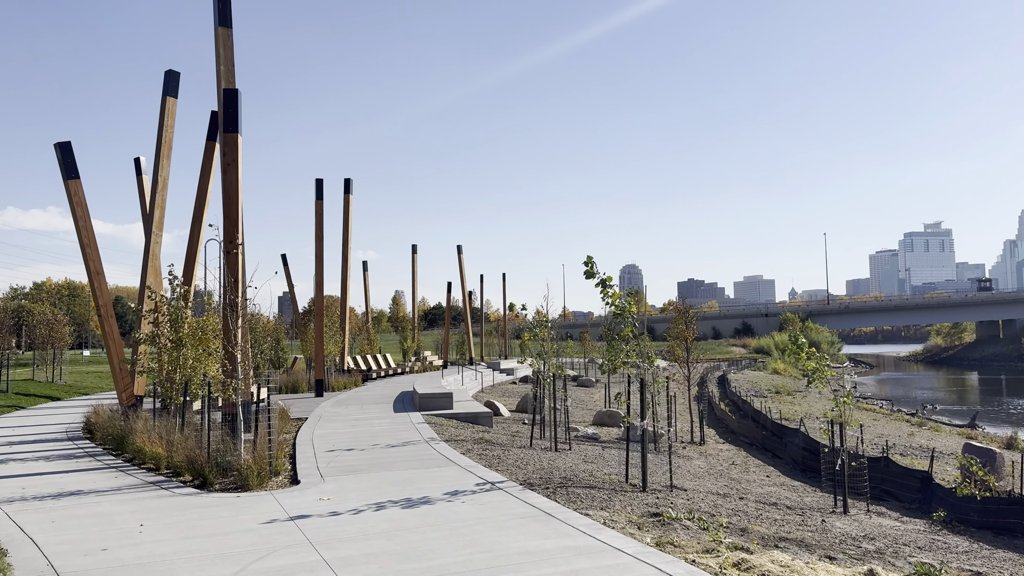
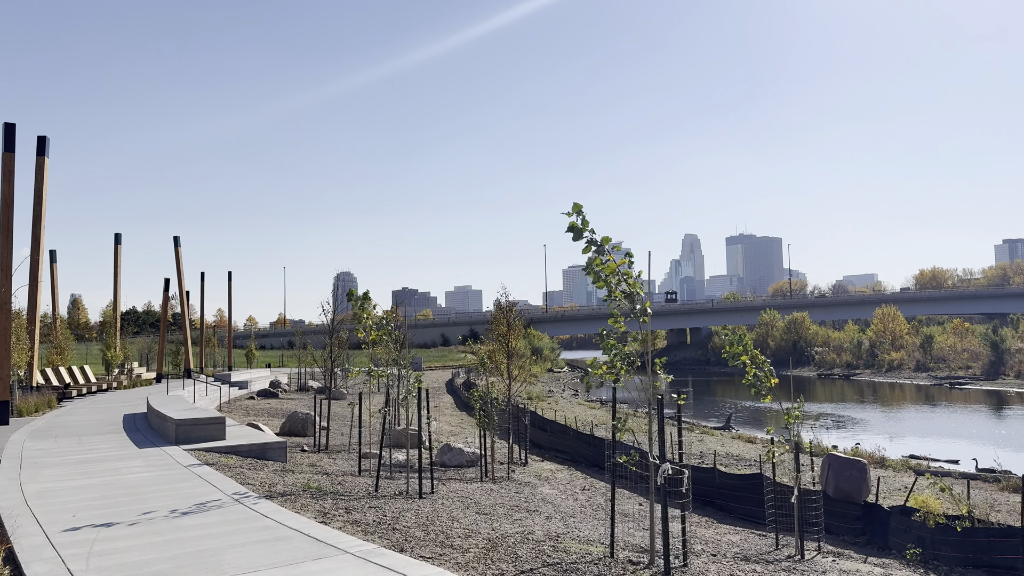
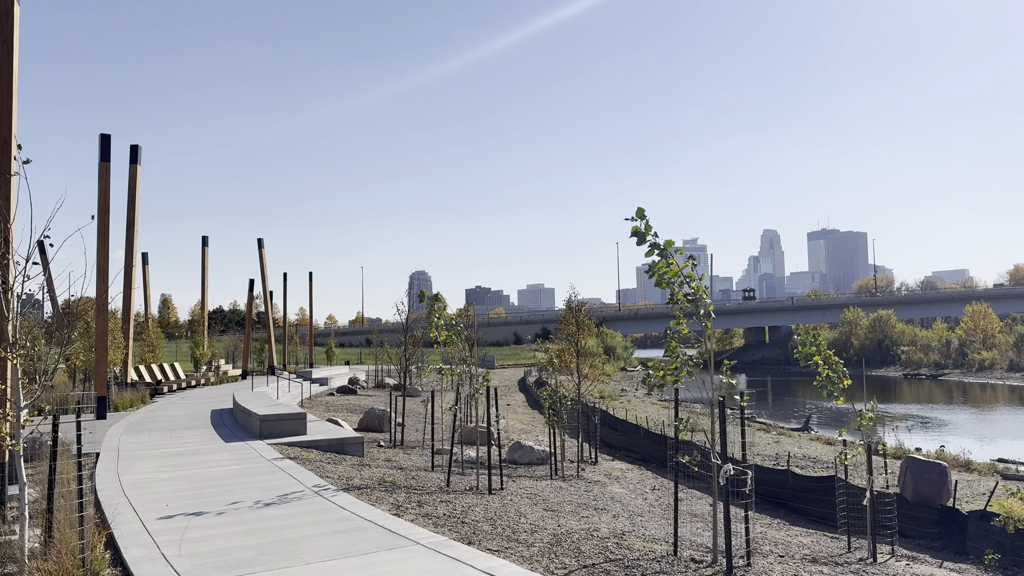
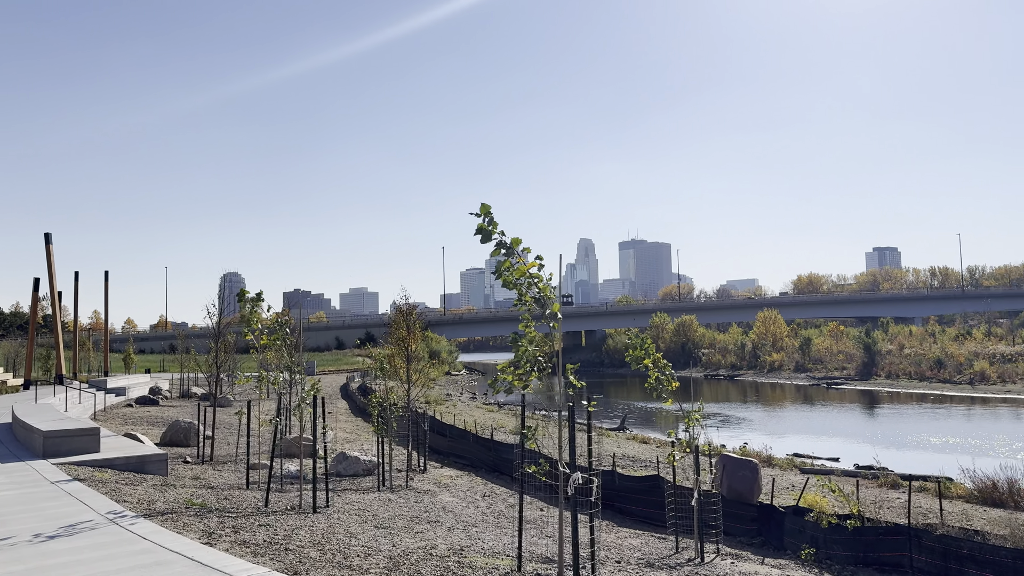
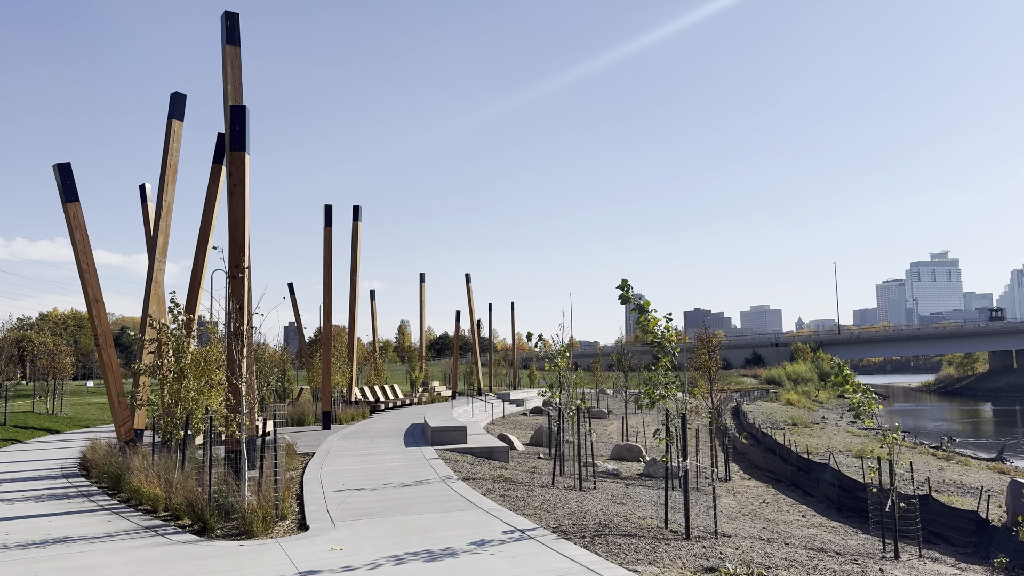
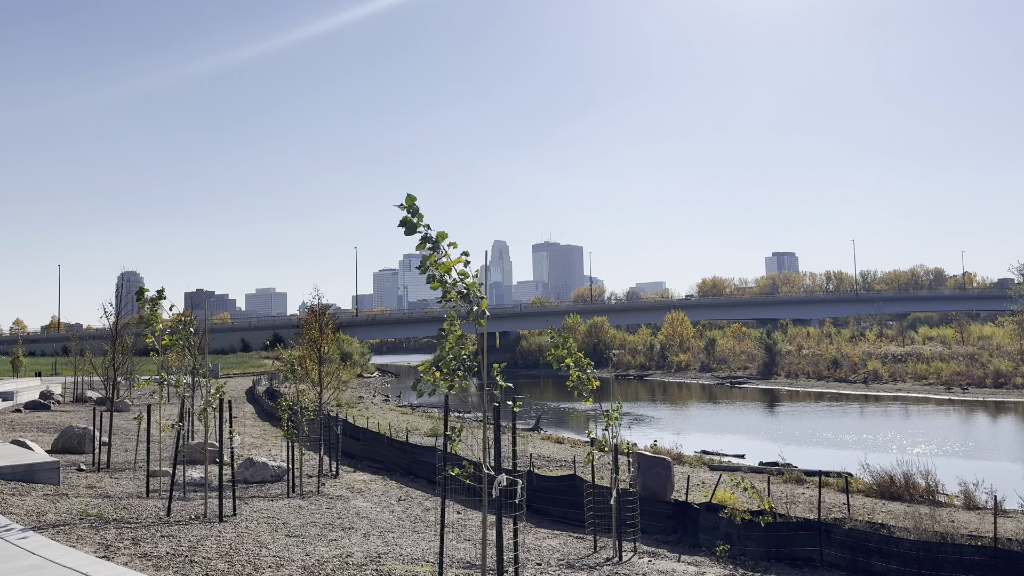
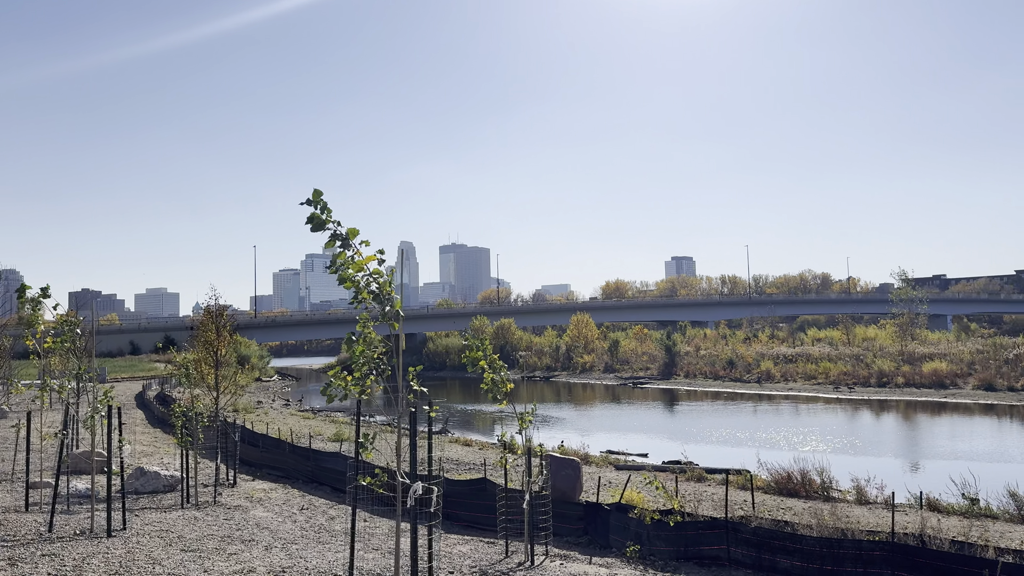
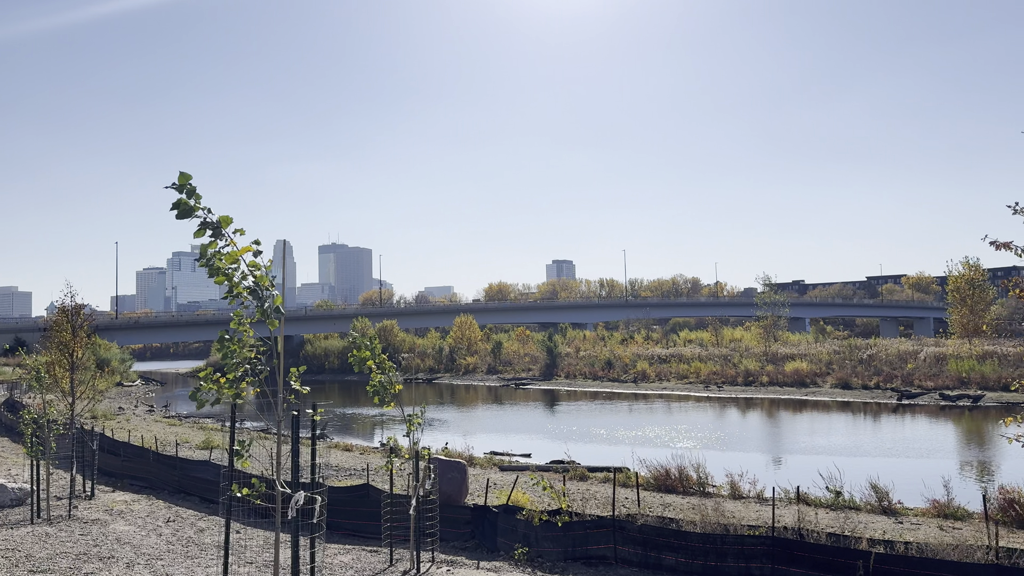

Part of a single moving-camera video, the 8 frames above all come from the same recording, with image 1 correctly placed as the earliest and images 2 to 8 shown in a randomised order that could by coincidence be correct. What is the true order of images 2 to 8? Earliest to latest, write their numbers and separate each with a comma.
5, 3, 2, 4, 6, 7, 8
